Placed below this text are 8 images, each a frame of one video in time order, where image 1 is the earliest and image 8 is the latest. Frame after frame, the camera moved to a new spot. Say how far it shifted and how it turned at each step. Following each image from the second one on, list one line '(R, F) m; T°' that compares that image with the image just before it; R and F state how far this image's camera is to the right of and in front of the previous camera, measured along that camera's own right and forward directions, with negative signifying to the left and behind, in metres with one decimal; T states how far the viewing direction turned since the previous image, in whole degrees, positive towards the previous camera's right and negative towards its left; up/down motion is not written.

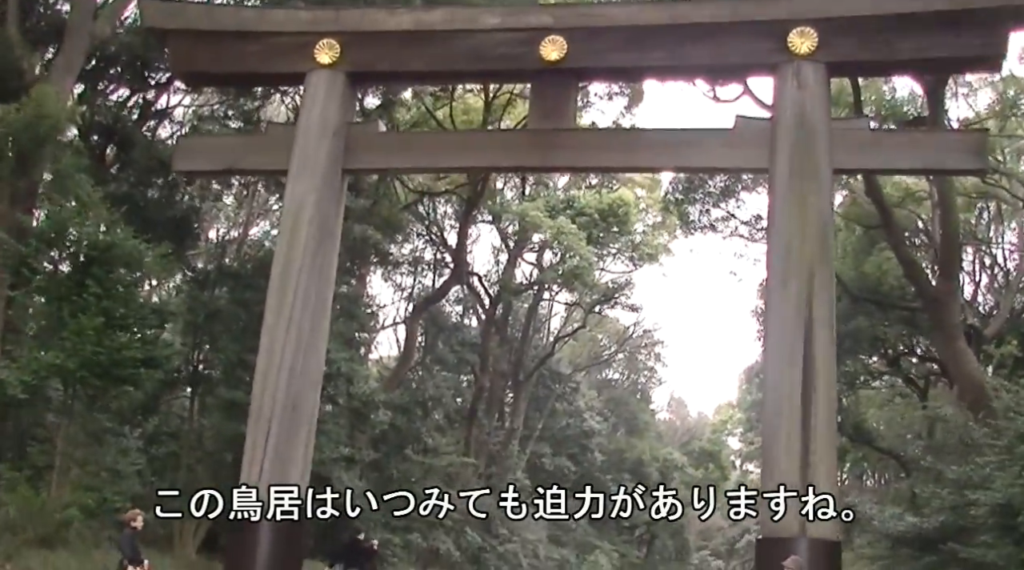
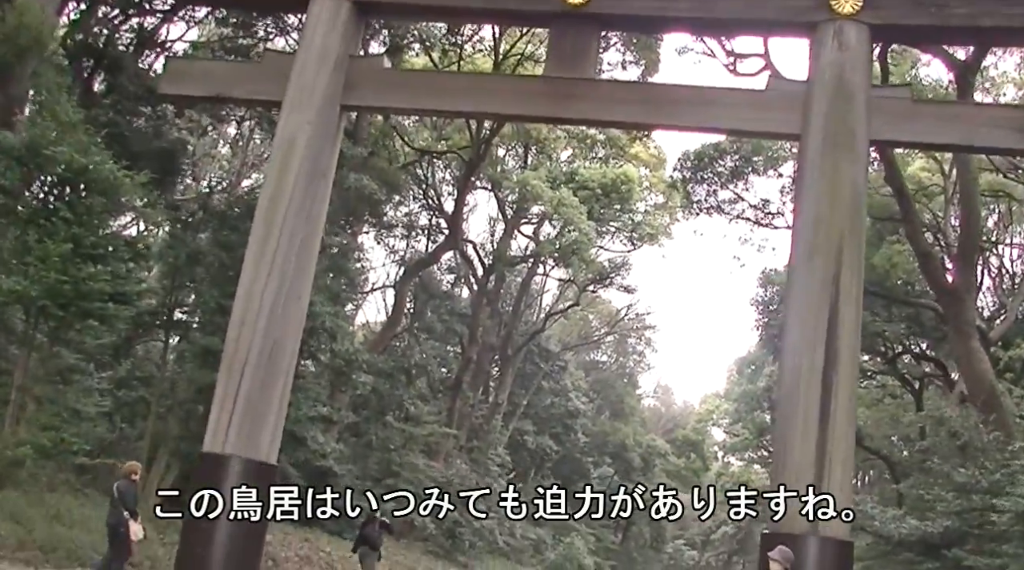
(-0.1, +0.6) m; +1°
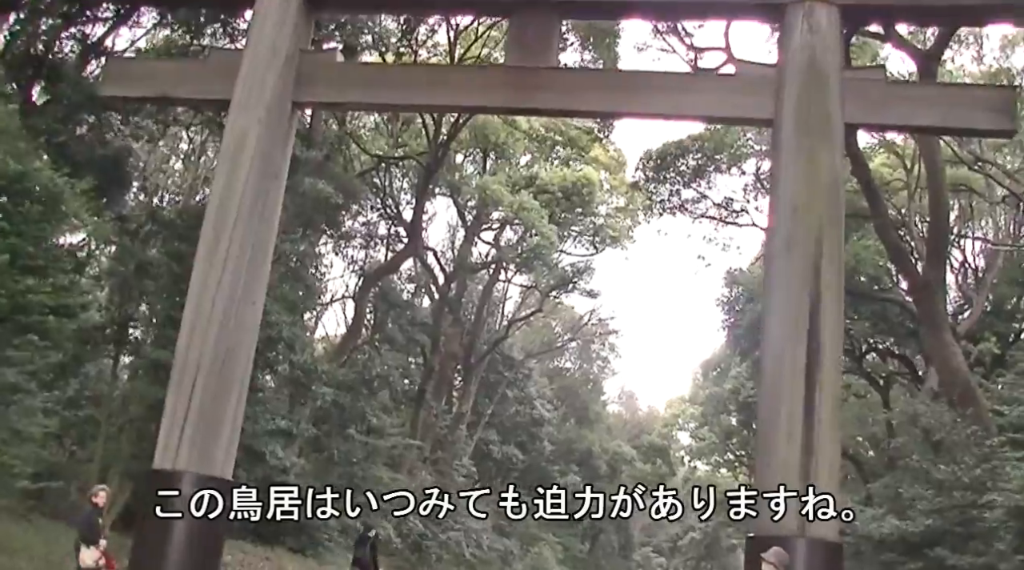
(0.0, +0.4) m; +2°
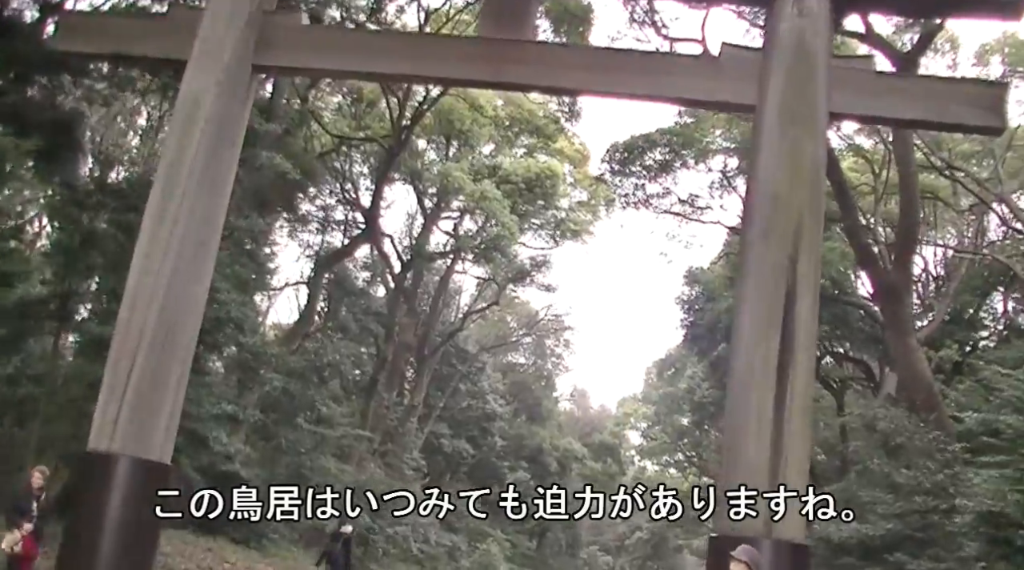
(-0.1, +0.3) m; +3°
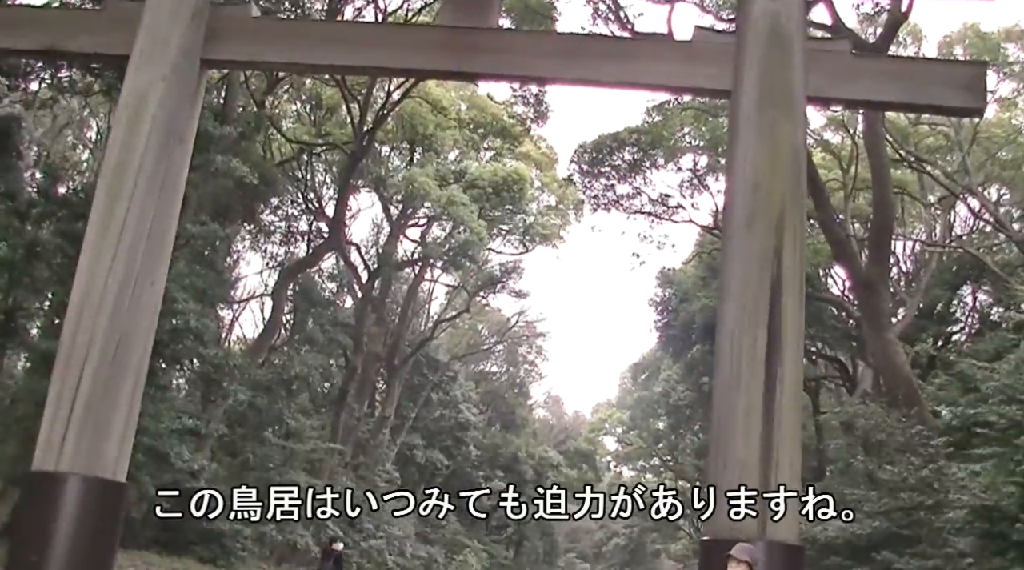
(0.0, +0.3) m; +2°
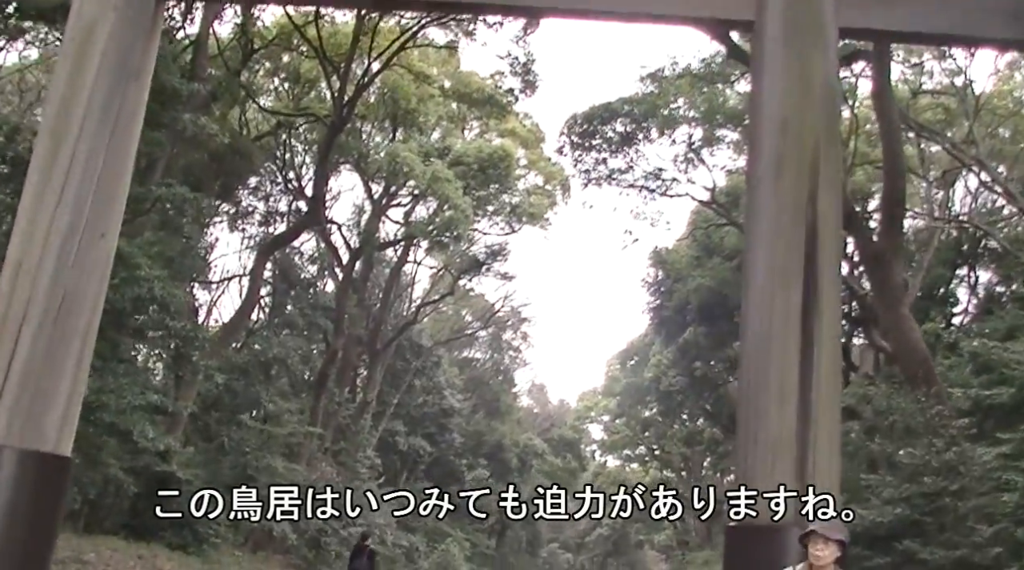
(-0.1, +0.7) m; +1°
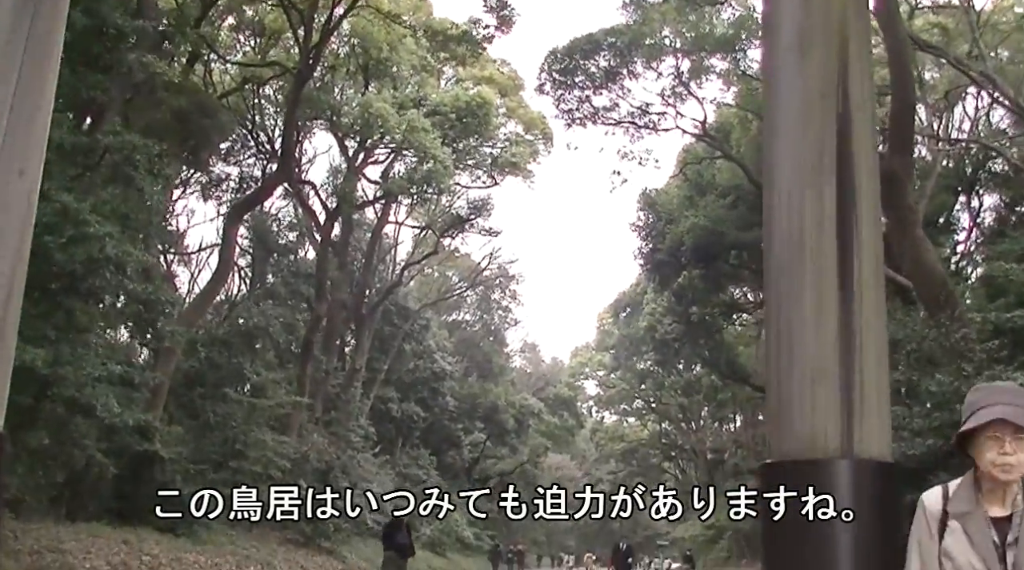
(0.0, +0.7) m; +1°
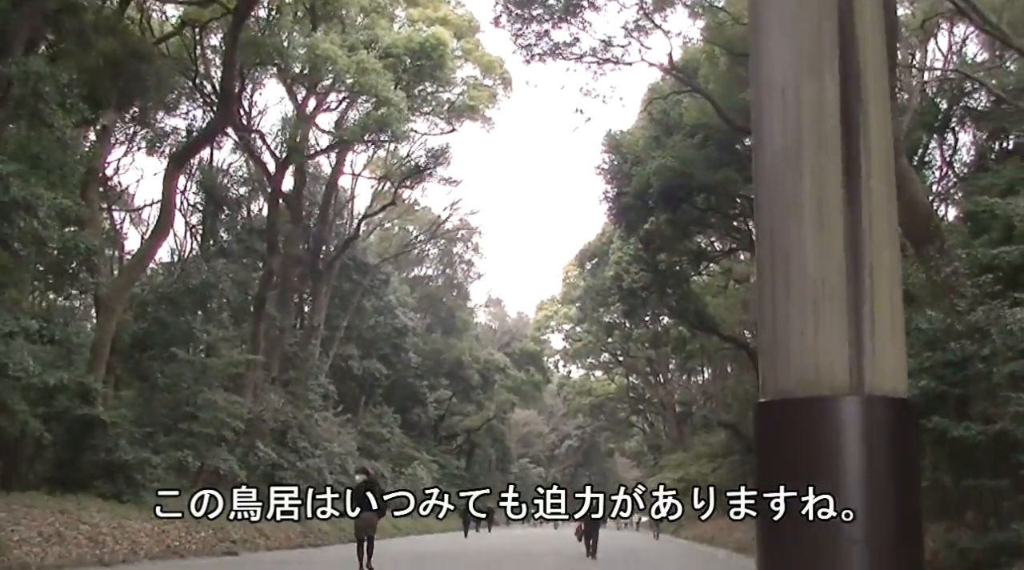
(+0.1, +0.7) m; +2°
